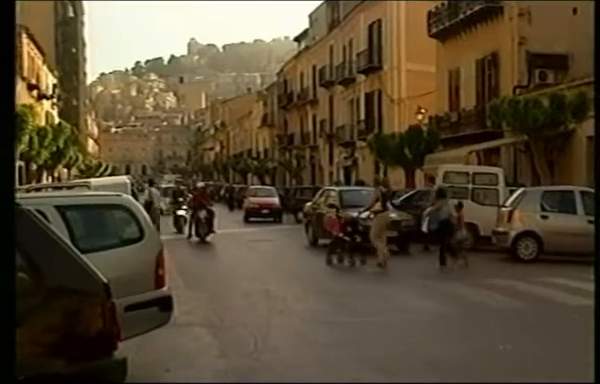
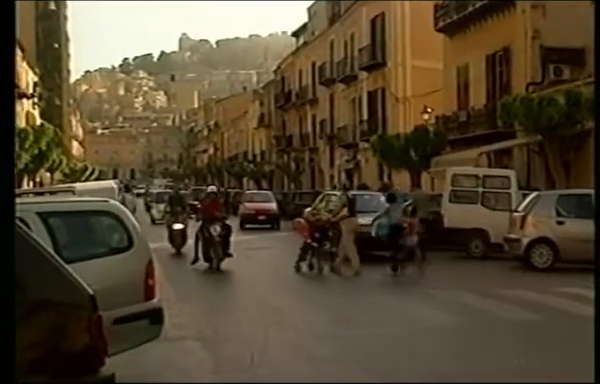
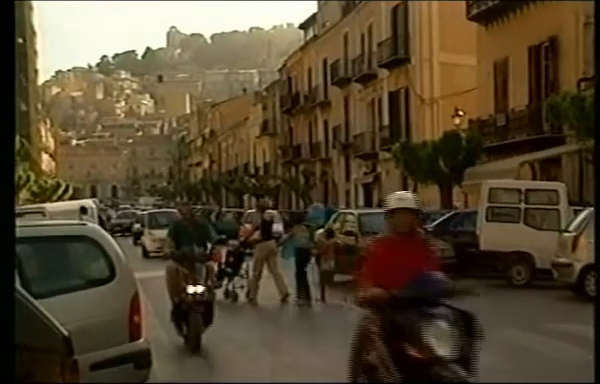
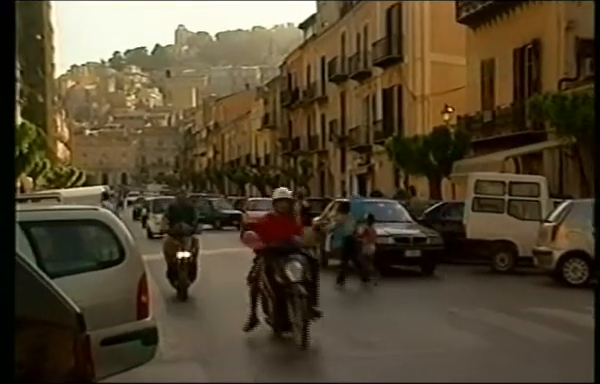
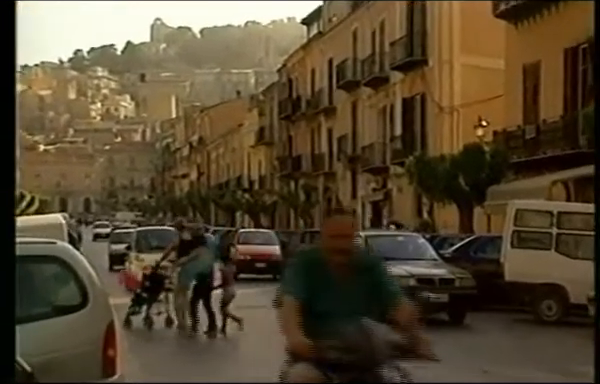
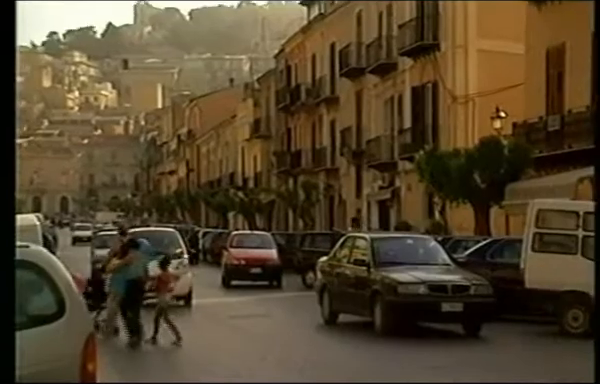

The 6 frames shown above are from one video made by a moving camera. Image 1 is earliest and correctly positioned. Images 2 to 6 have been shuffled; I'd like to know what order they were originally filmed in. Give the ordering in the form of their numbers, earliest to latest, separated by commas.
2, 4, 3, 5, 6
